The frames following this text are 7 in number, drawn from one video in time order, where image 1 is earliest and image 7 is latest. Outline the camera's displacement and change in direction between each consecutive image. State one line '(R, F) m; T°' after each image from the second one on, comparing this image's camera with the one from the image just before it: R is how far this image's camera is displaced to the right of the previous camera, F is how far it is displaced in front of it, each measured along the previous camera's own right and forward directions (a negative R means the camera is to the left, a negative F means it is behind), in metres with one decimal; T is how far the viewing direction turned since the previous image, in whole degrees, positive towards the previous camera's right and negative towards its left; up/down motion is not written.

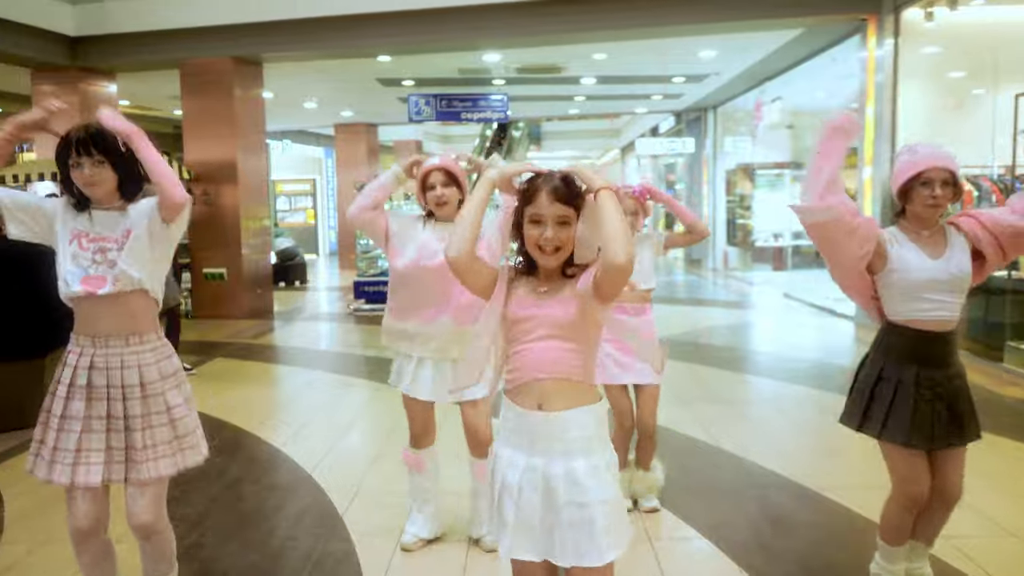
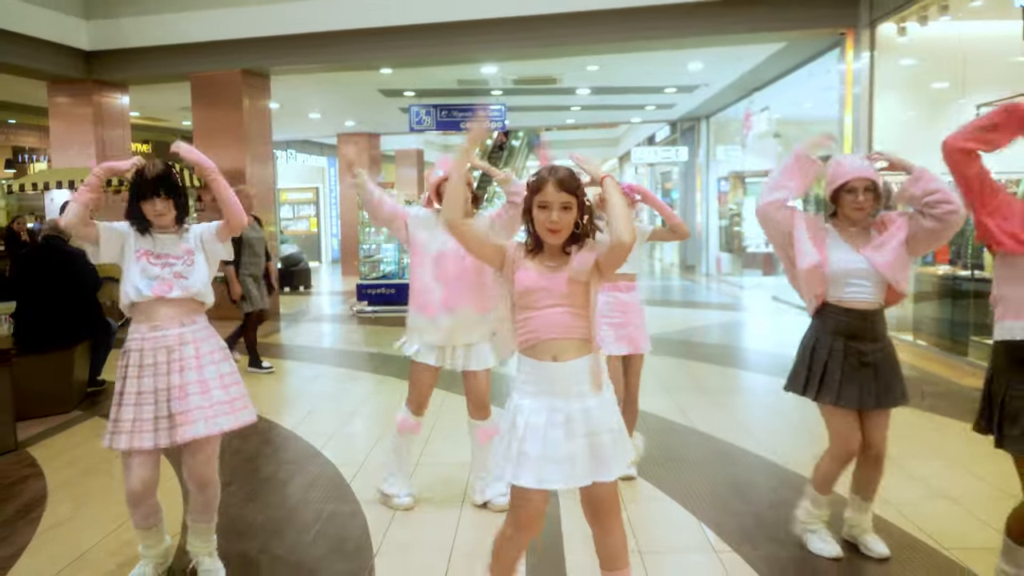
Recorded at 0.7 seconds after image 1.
(0.0, -0.3) m; 0°
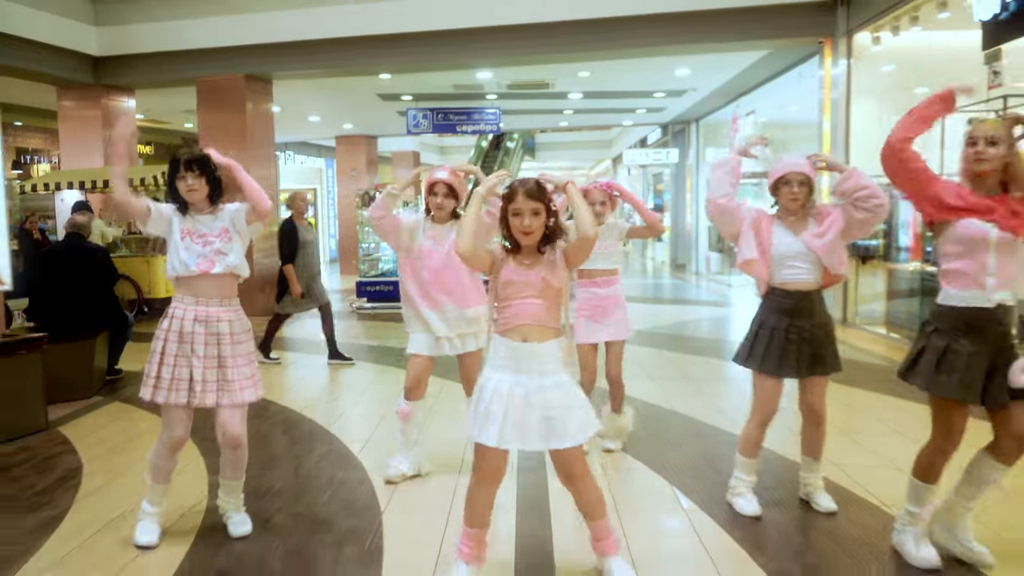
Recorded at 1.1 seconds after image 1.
(0.0, -0.3) m; 0°
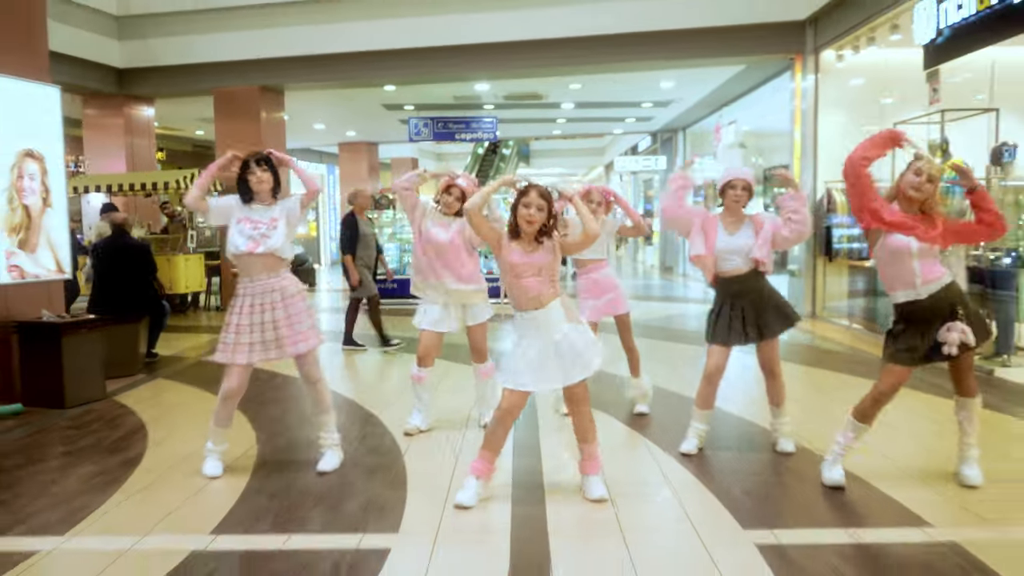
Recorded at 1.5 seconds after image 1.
(0.0, -0.6) m; 0°
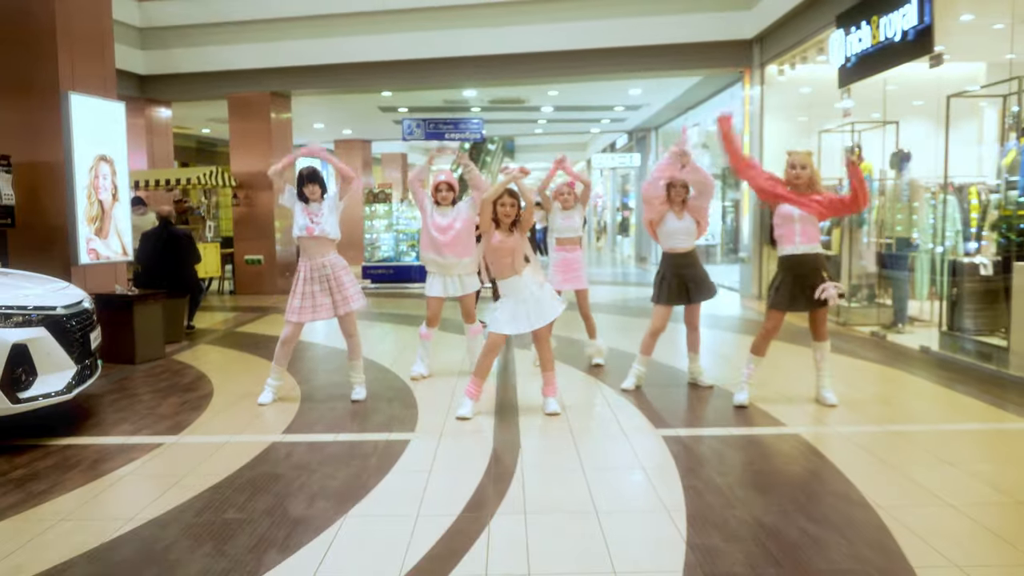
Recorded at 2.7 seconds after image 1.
(0.0, -1.1) m; +1°
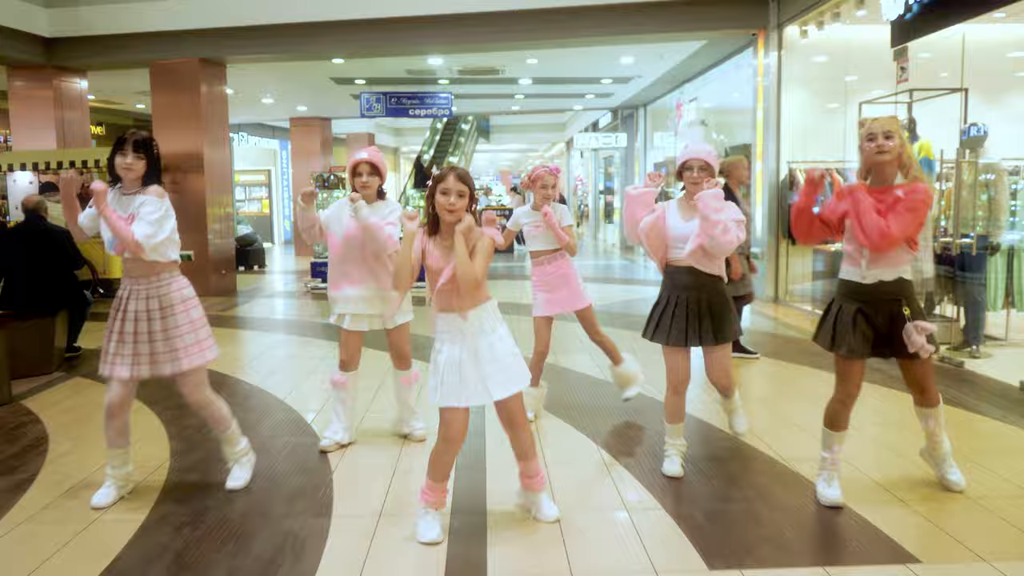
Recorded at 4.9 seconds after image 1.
(0.0, +1.4) m; +2°
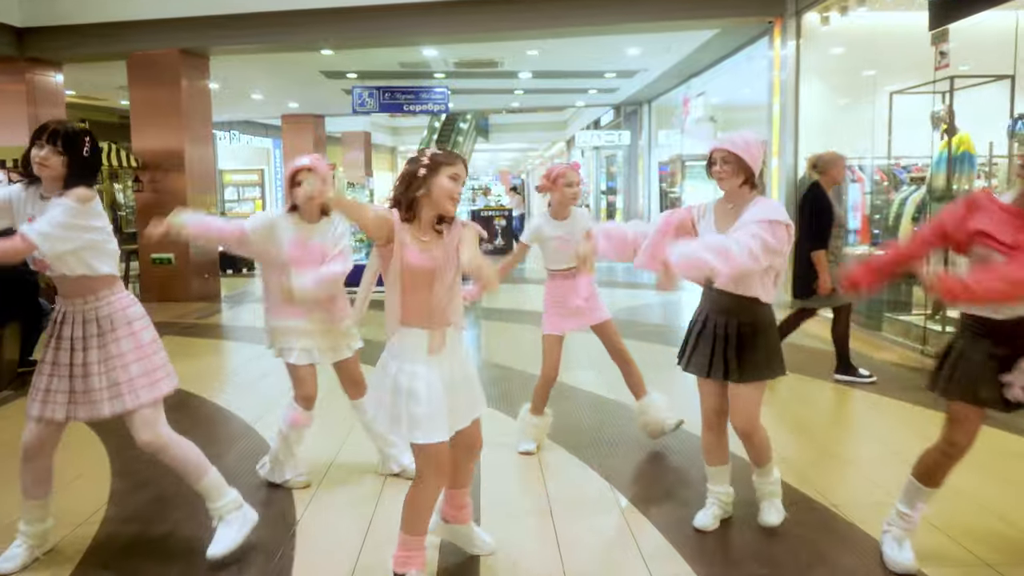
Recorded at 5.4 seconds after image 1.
(0.0, +0.5) m; 0°
